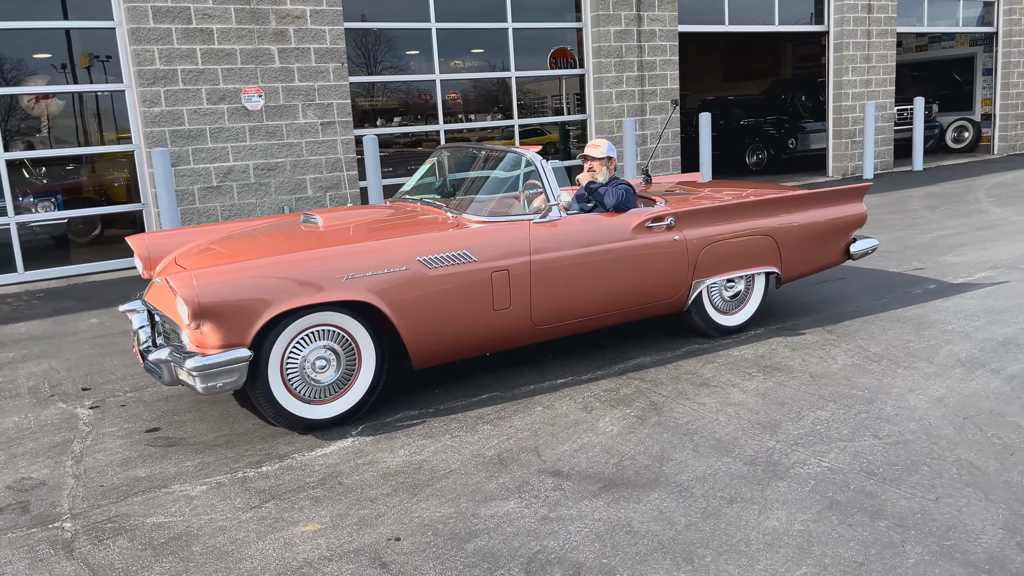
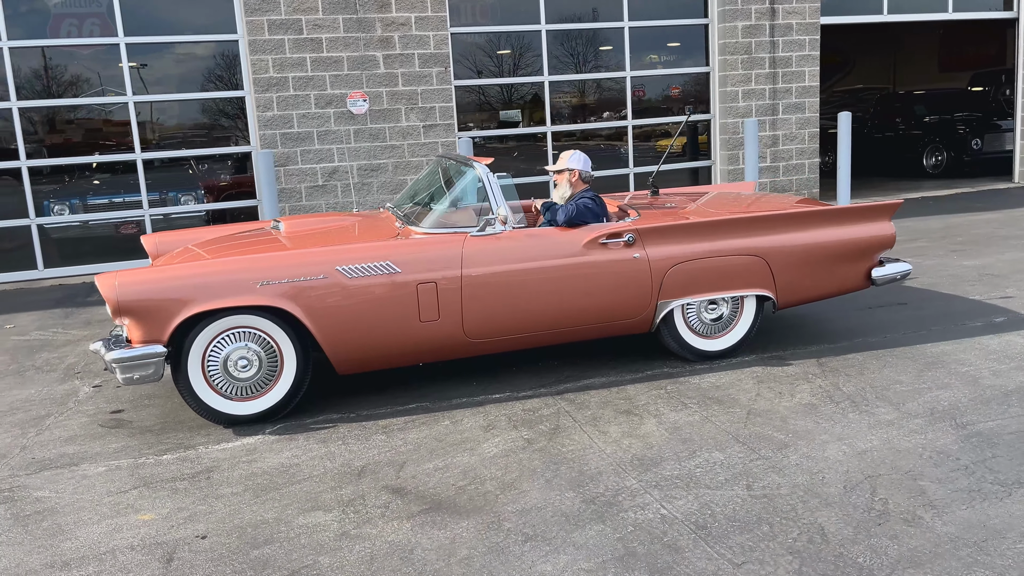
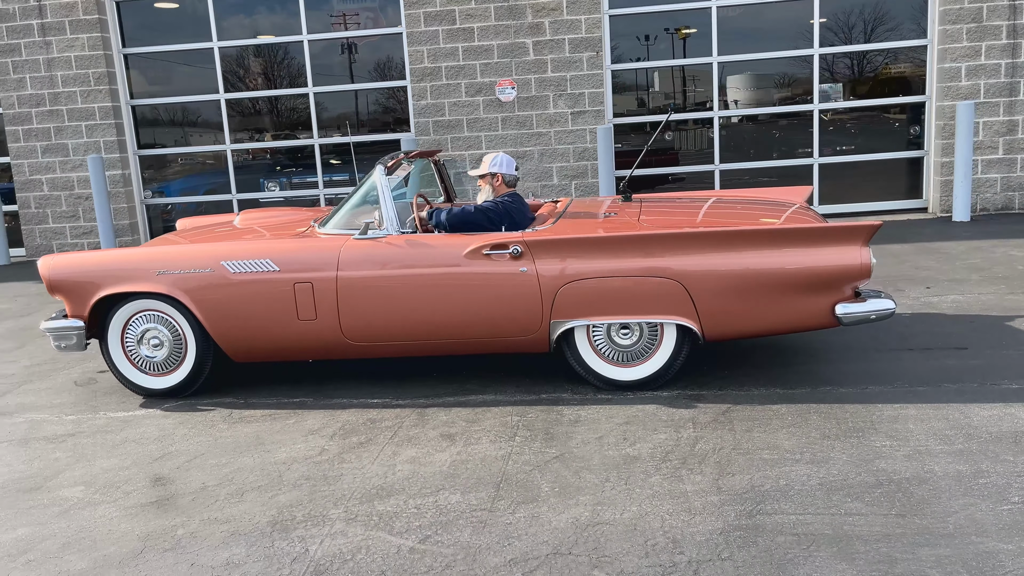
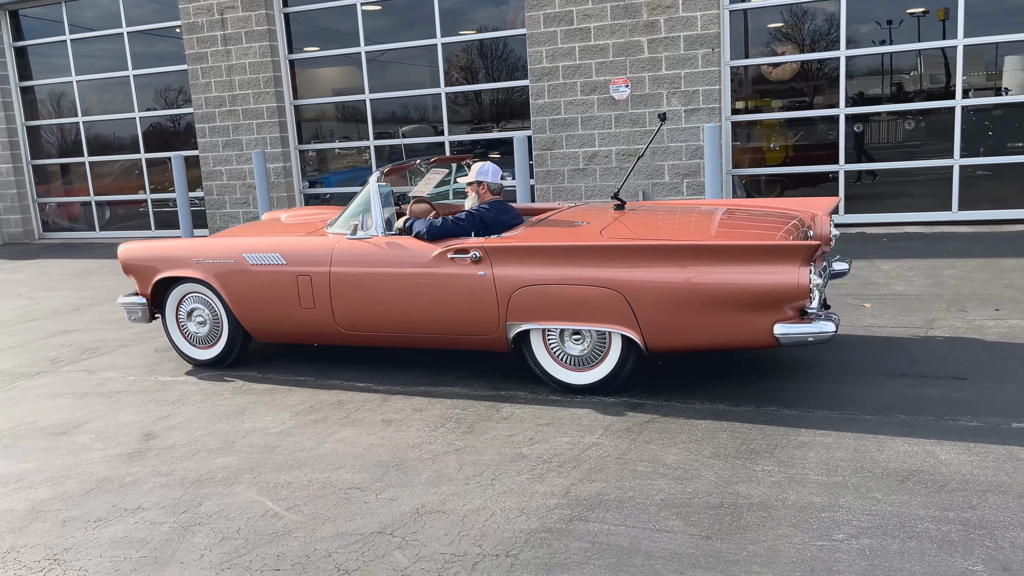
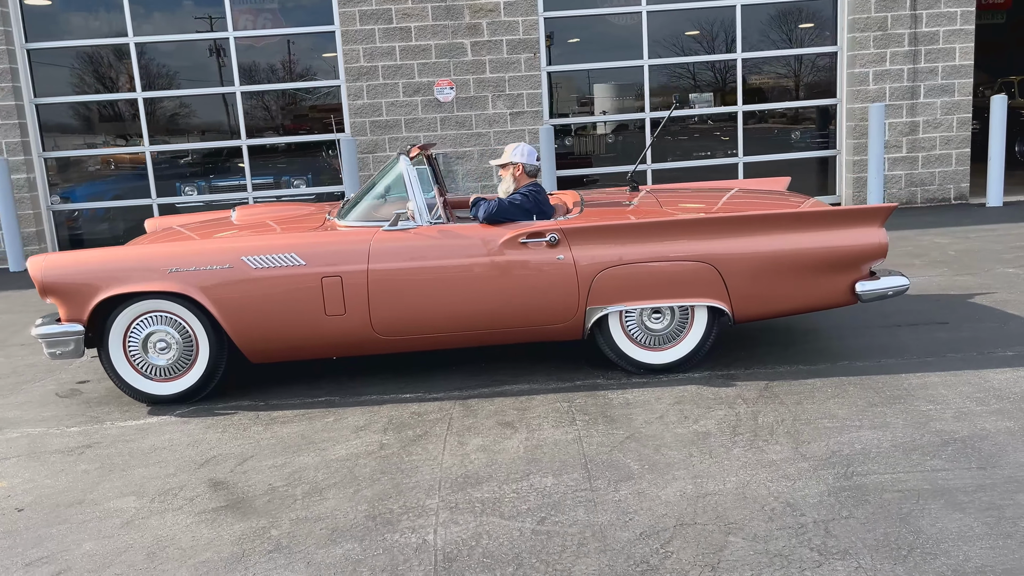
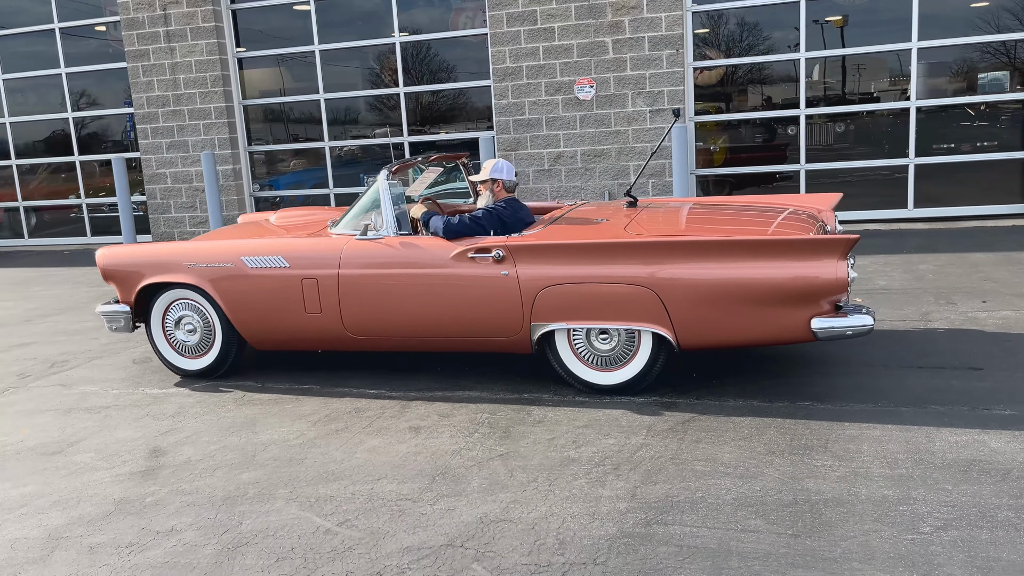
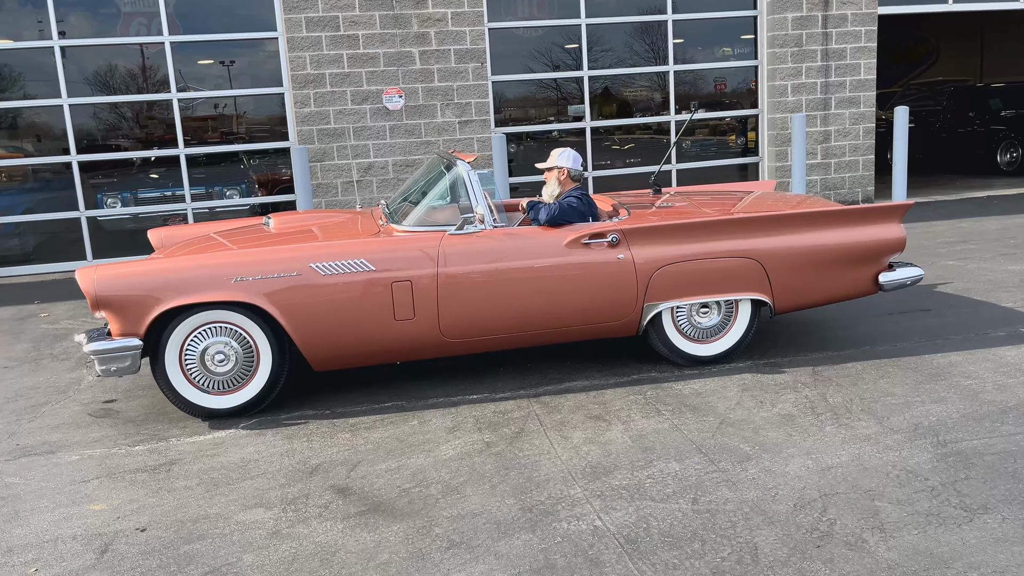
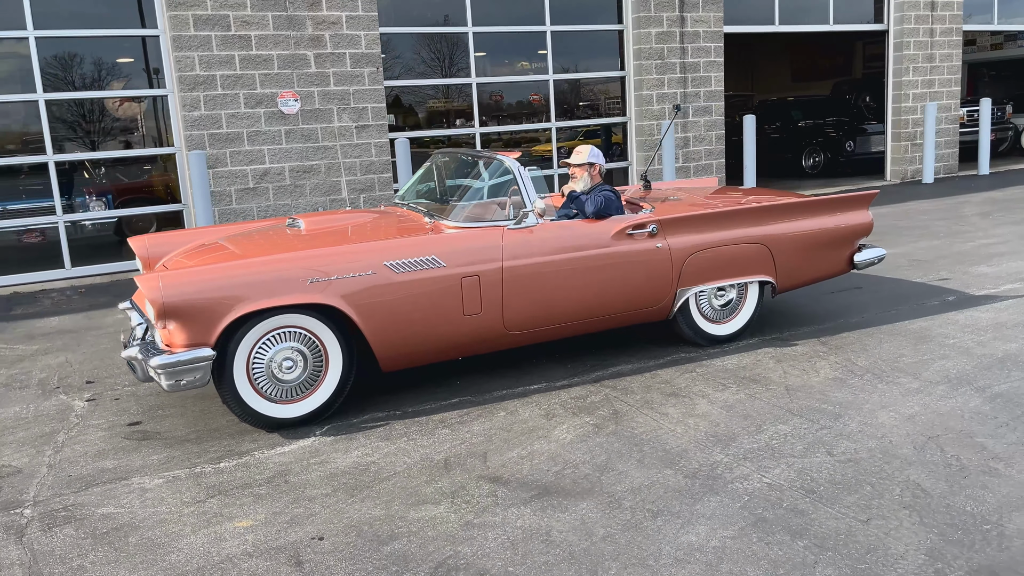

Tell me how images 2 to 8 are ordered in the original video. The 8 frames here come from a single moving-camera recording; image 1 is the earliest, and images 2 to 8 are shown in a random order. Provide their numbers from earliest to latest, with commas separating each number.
8, 2, 7, 5, 3, 6, 4
